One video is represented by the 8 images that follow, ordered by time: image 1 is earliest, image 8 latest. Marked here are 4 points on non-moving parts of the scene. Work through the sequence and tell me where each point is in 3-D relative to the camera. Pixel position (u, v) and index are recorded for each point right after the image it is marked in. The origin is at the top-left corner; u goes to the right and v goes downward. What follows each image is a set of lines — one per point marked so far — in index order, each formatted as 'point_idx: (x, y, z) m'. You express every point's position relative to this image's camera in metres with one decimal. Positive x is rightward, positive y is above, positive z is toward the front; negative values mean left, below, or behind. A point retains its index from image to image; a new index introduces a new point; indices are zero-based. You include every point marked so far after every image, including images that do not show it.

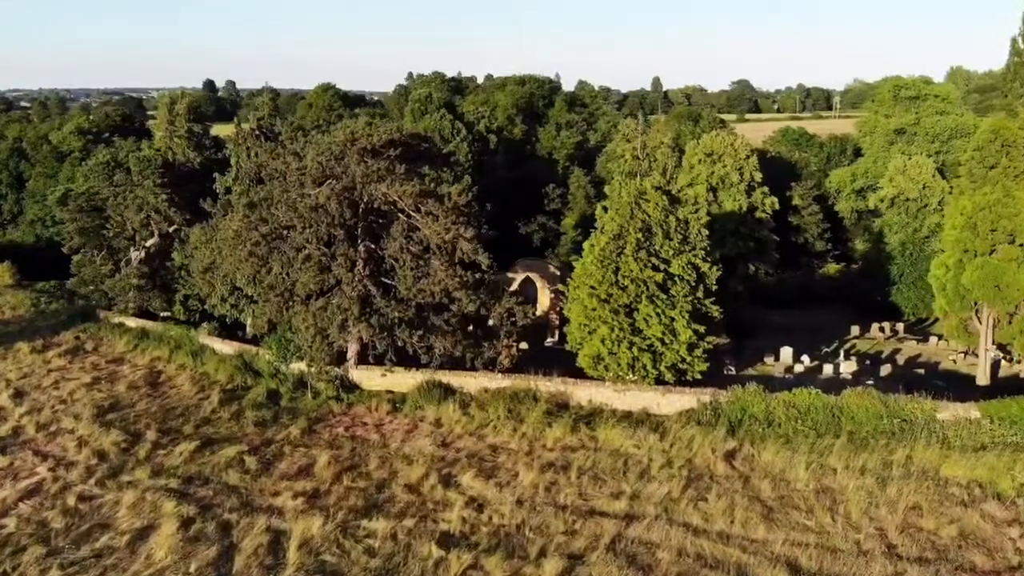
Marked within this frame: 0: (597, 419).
0: (+2.0, -3.1, +19.8) m
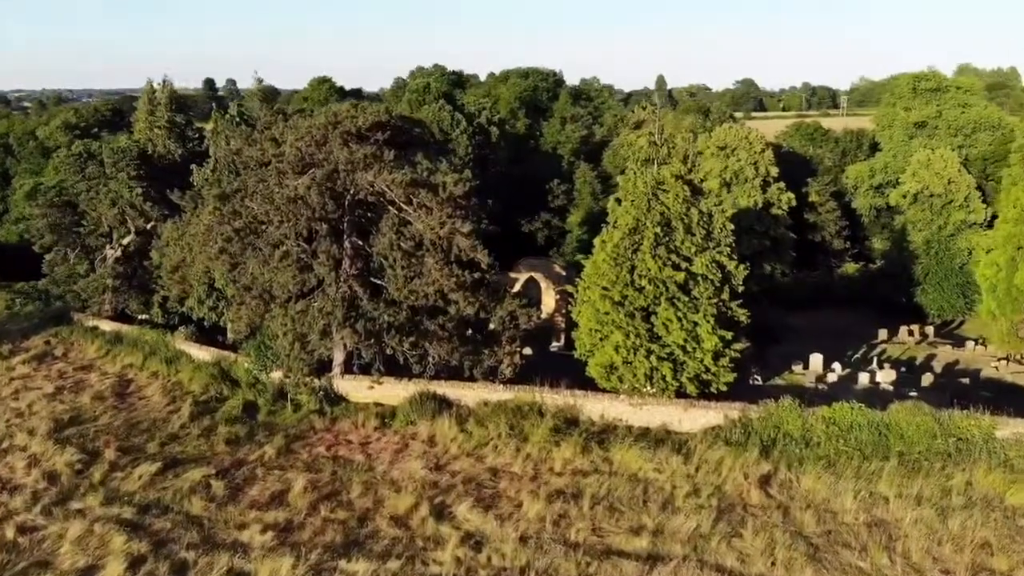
0: (+2.1, -3.1, +17.5) m
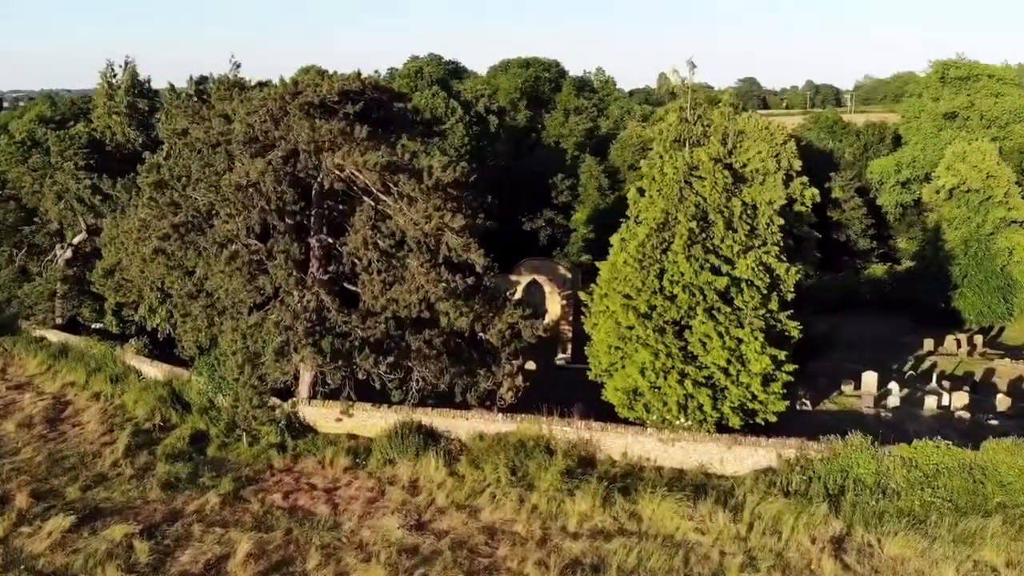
0: (+2.1, -3.3, +14.0) m
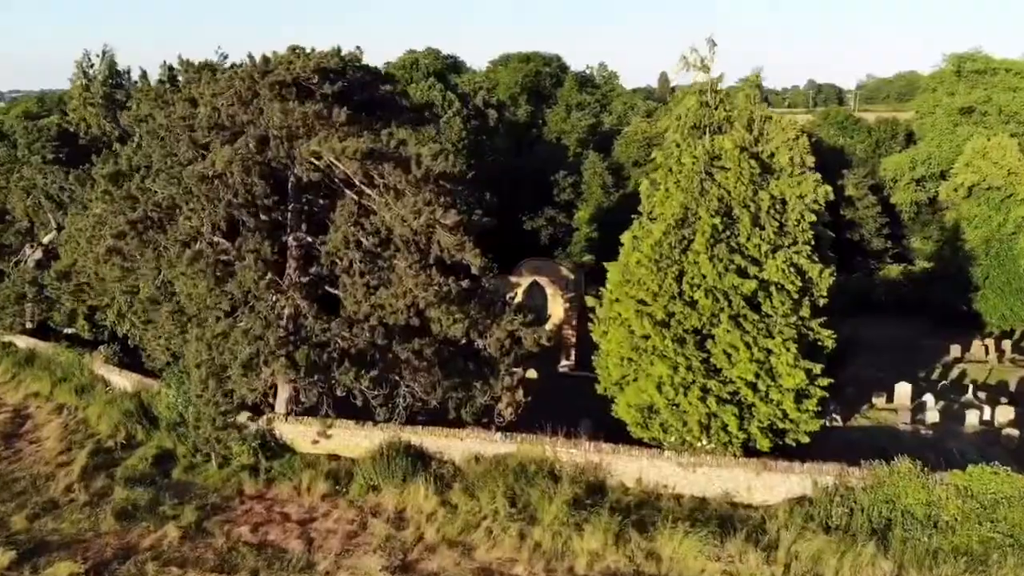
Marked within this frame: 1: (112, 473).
0: (+2.1, -3.3, +12.3) m
1: (-7.4, -3.4, +15.5) m
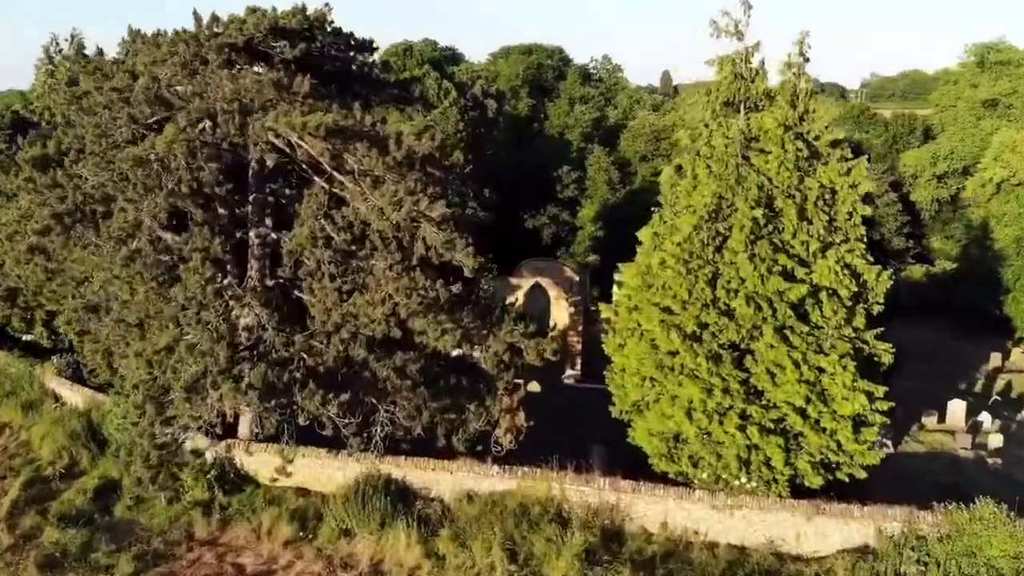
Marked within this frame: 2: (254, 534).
0: (+2.1, -3.4, +10.1) m
1: (-7.4, -3.5, +13.3) m
2: (-3.6, -3.4, +11.8) m
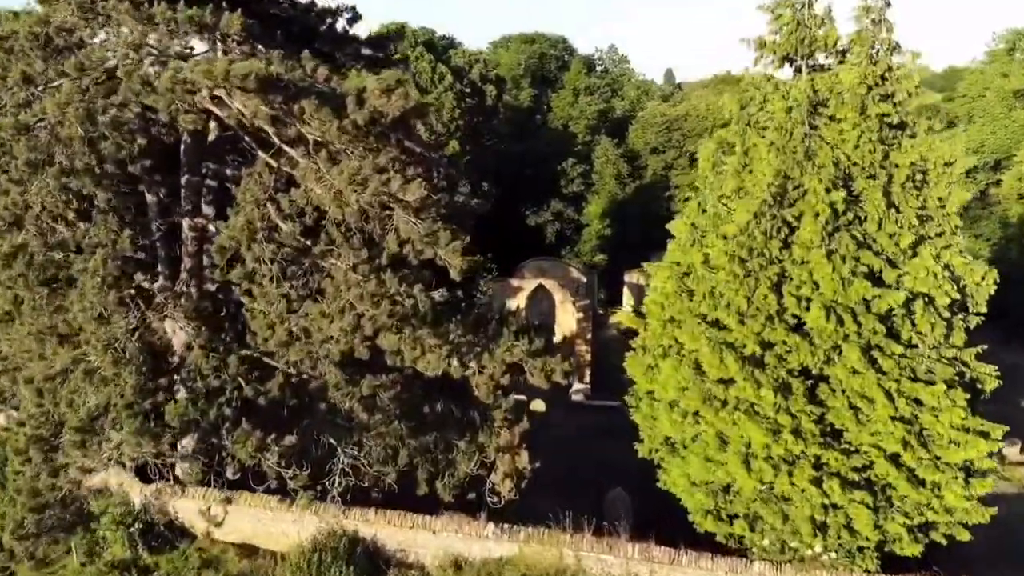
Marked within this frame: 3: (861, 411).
0: (+2.1, -3.5, +7.4) m
1: (-7.4, -3.5, +10.7) m
2: (-3.6, -3.5, +9.2) m
3: (+3.4, -1.2, +8.2) m
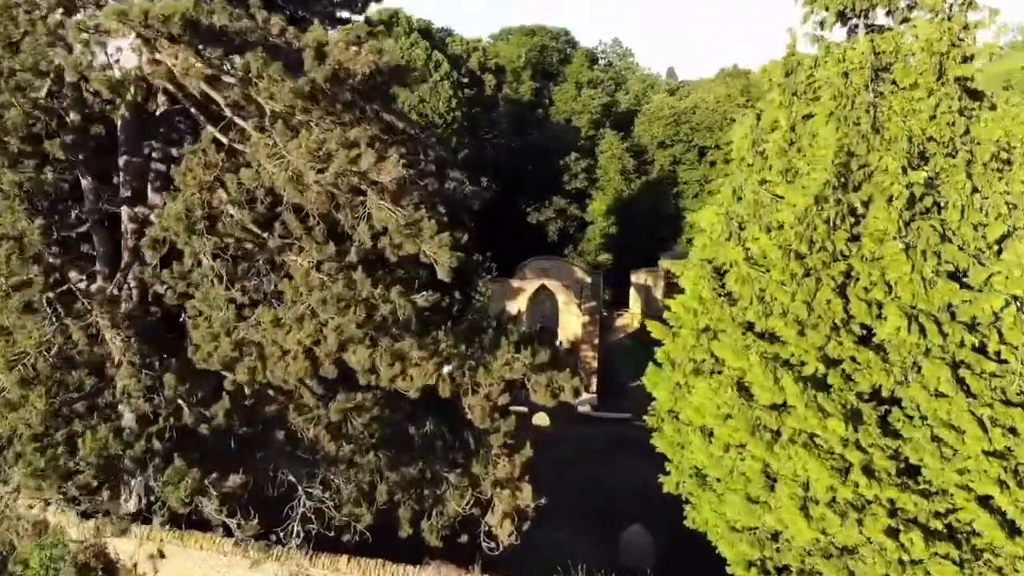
0: (+2.1, -3.5, +5.8) m
1: (-7.4, -3.6, +9.0) m
2: (-3.6, -3.5, +7.5) m
3: (+3.4, -1.2, +6.6) m
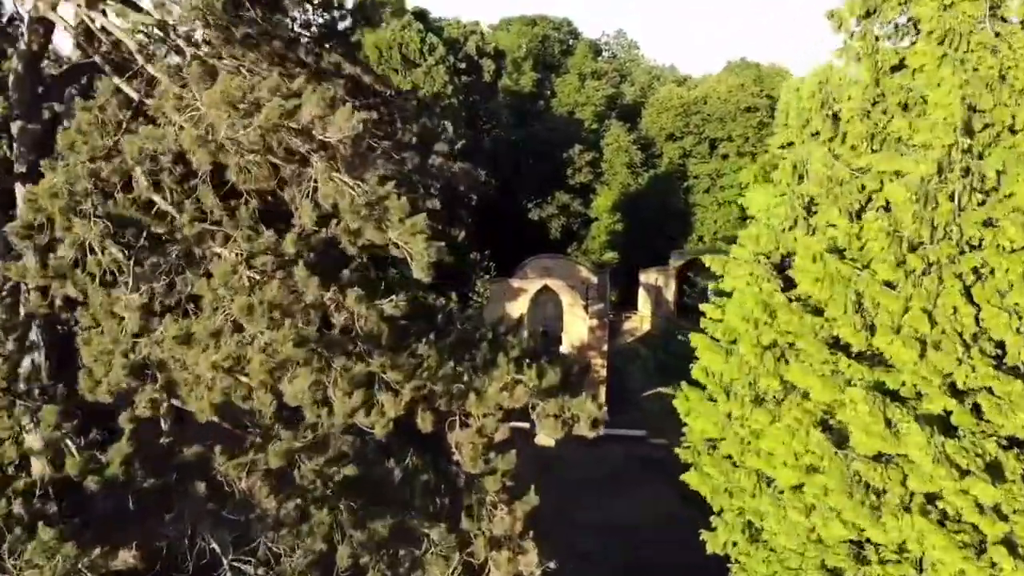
0: (+2.1, -3.5, +3.9) m
1: (-7.4, -3.6, +7.2) m
2: (-3.6, -3.5, +5.7) m
3: (+3.4, -1.2, +4.8) m
